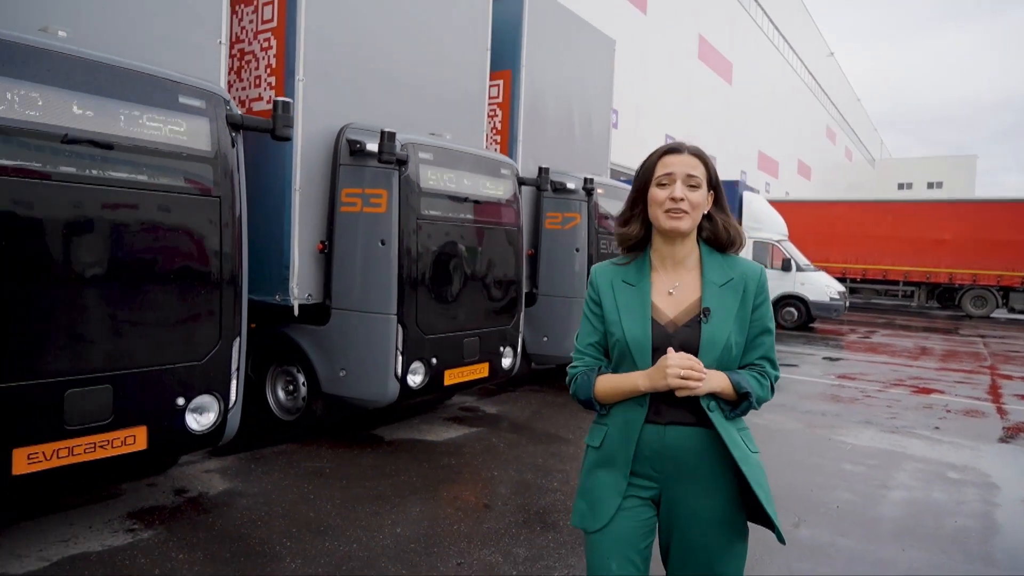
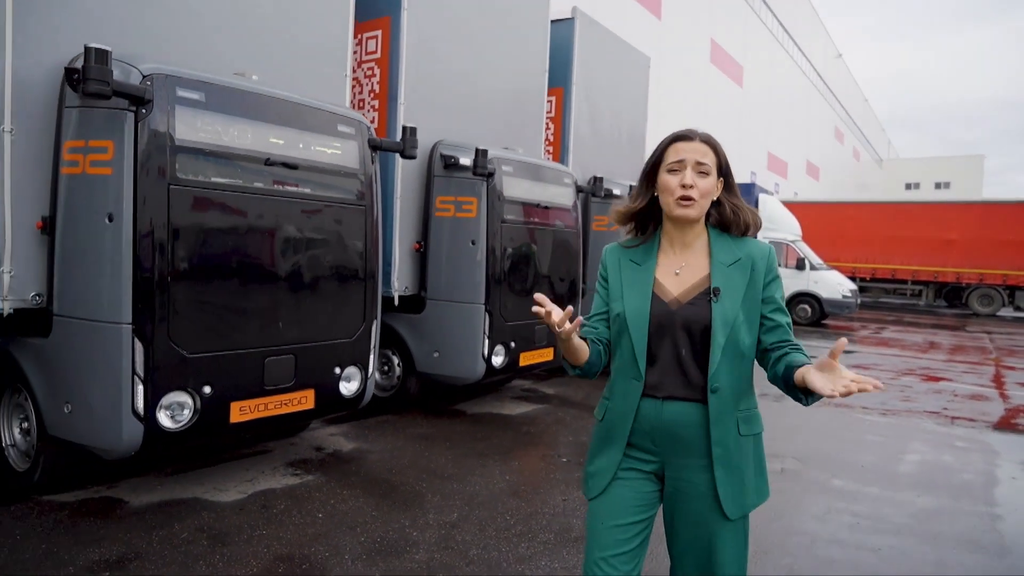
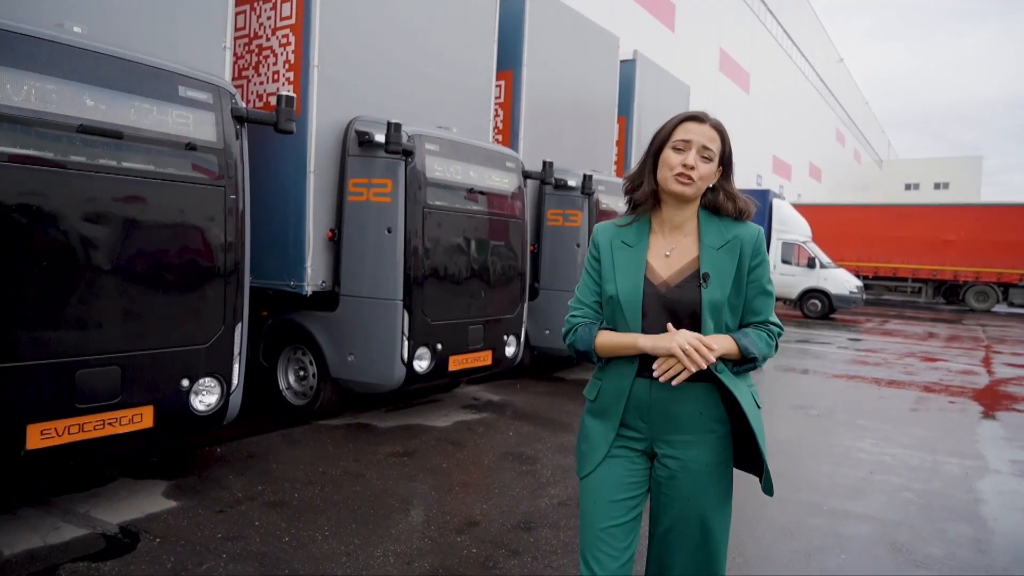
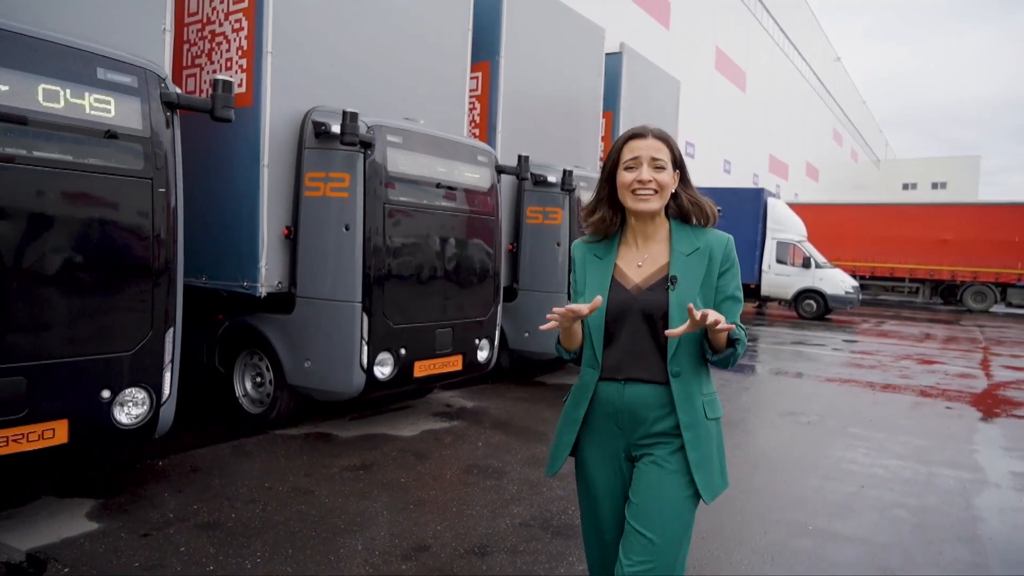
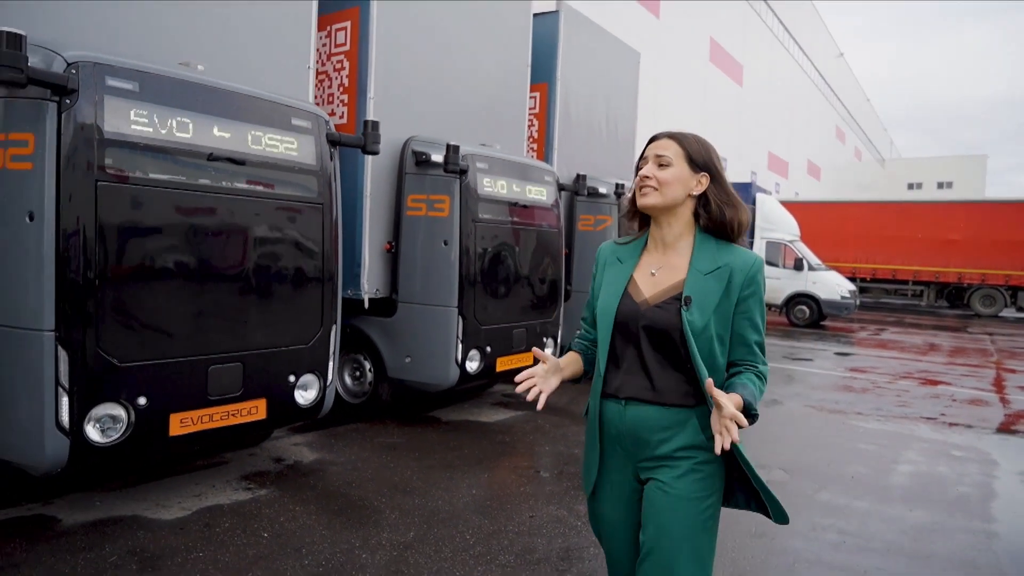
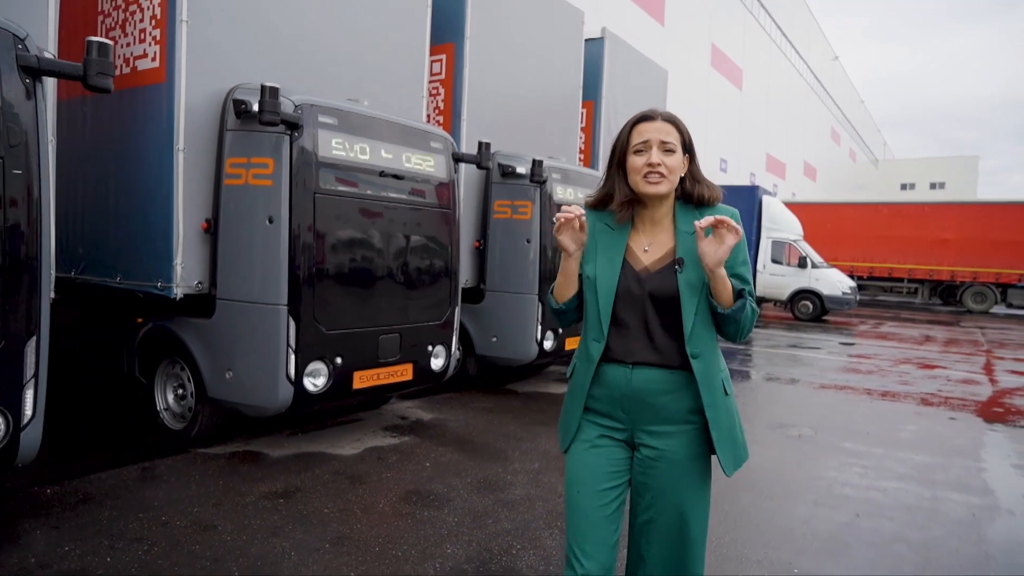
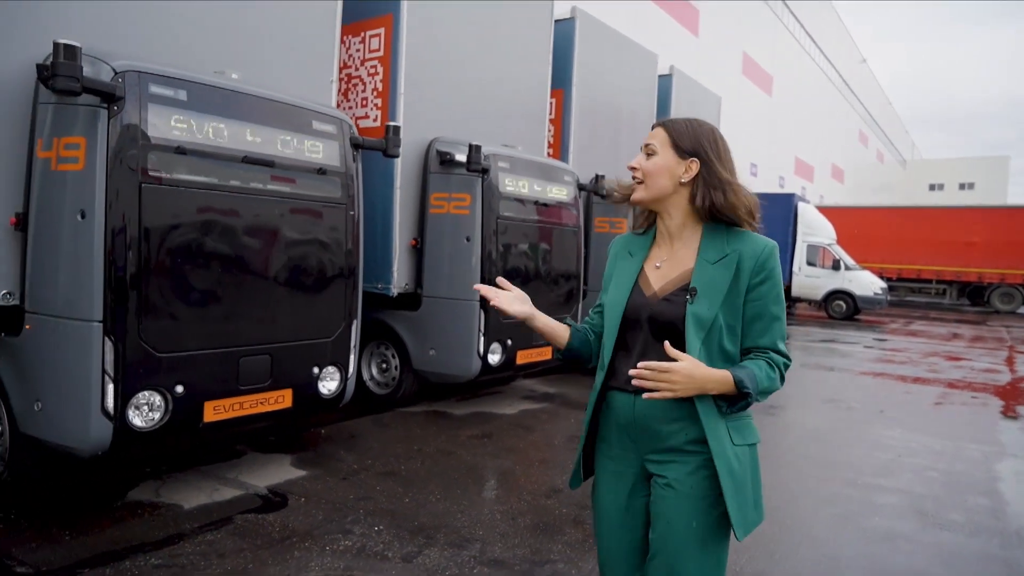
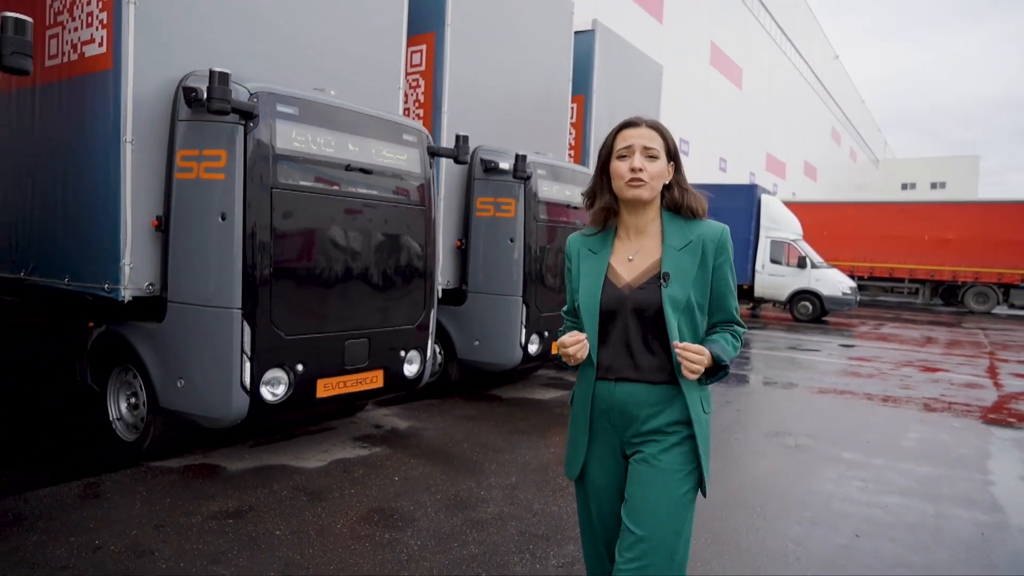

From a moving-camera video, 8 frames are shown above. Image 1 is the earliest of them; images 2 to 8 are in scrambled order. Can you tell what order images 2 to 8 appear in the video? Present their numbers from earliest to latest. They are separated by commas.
5, 2, 8, 6, 4, 3, 7
